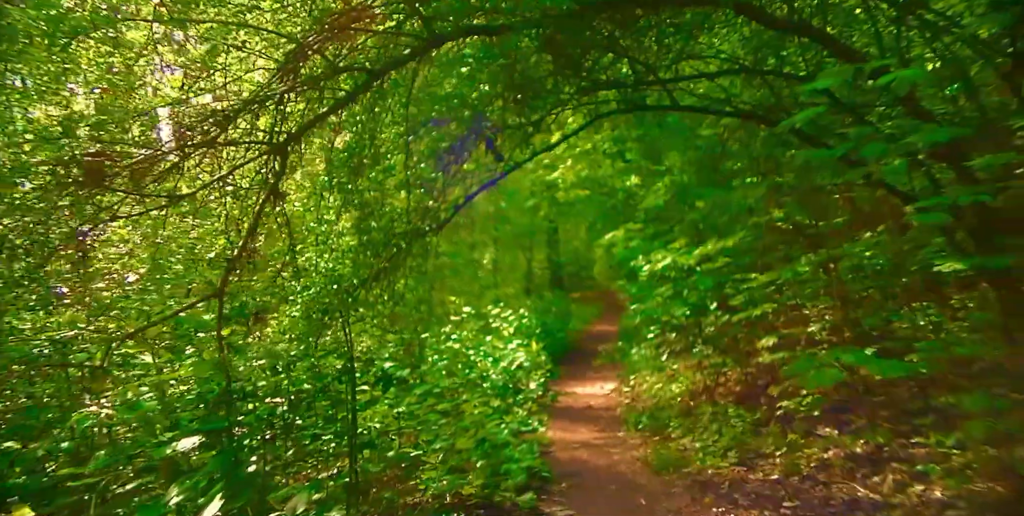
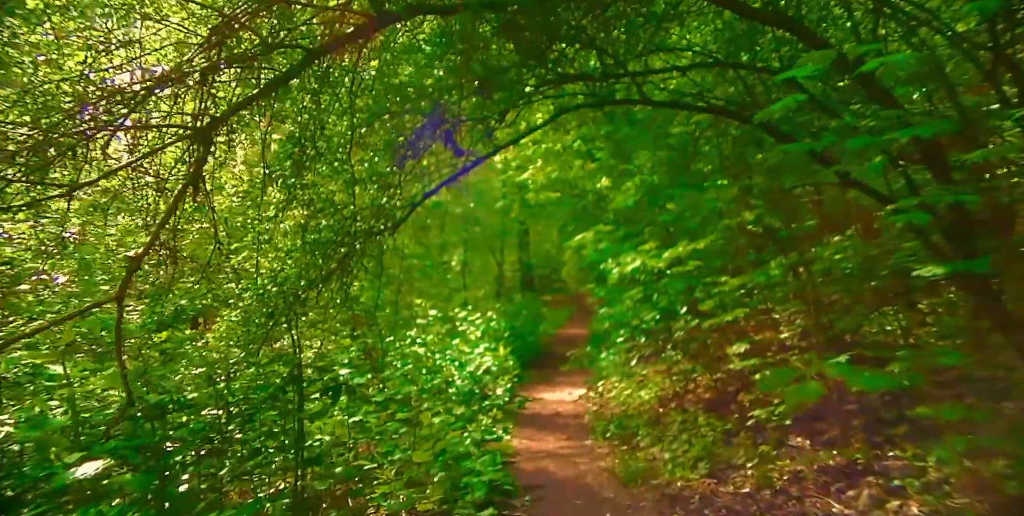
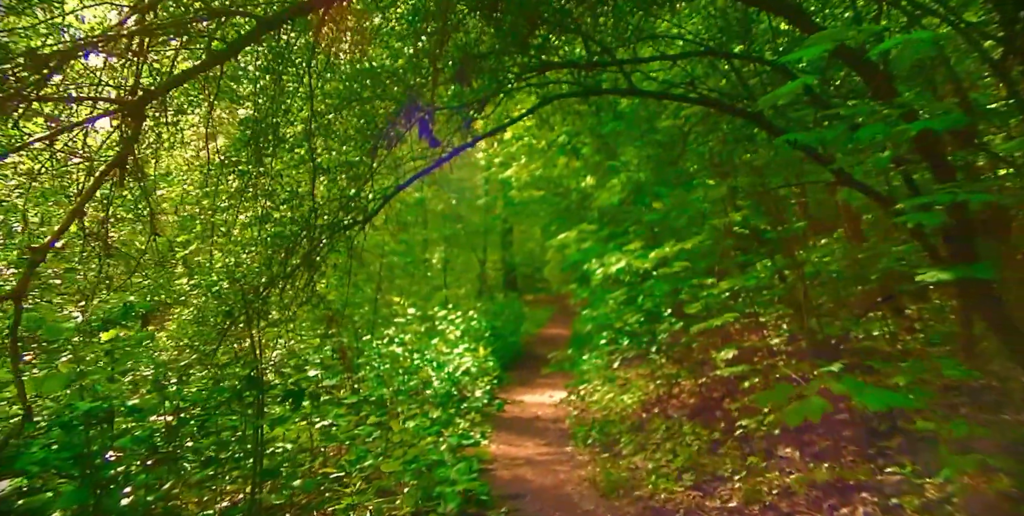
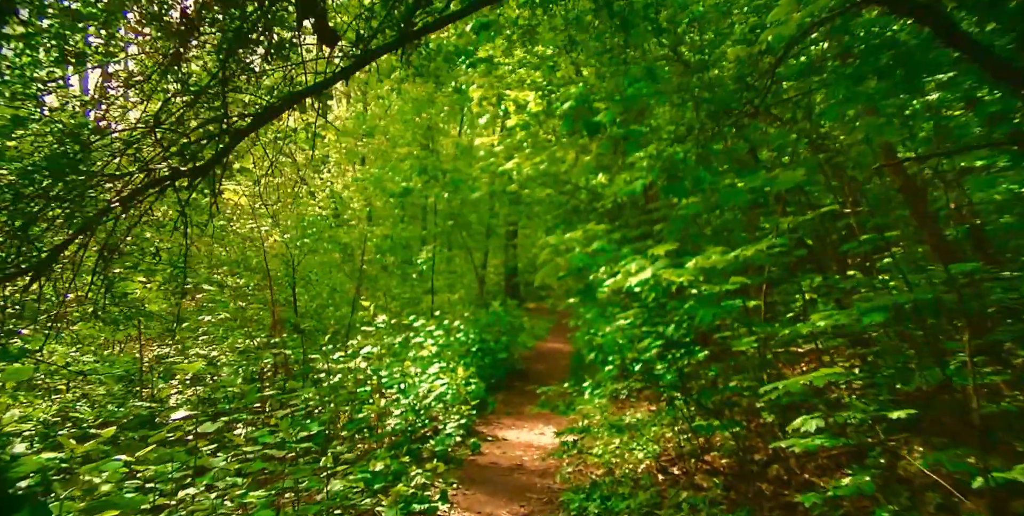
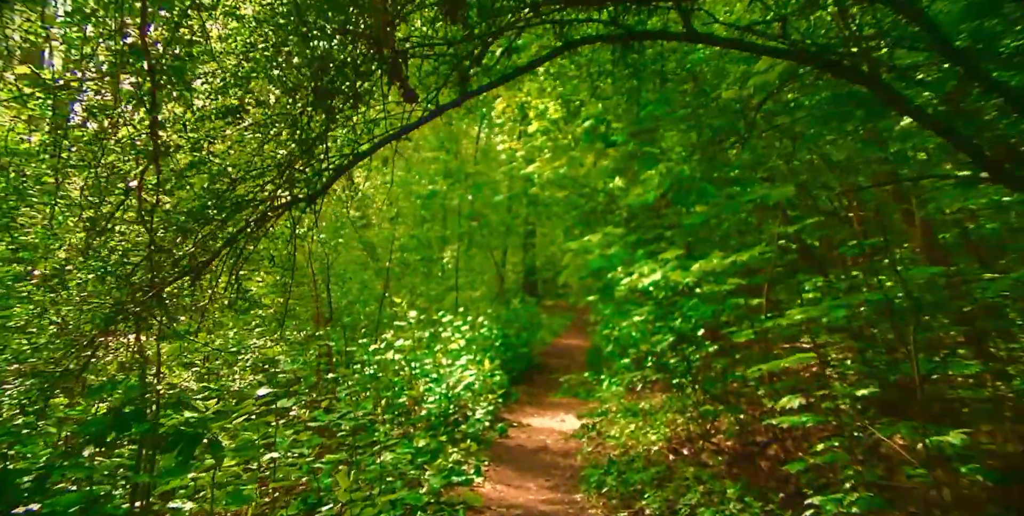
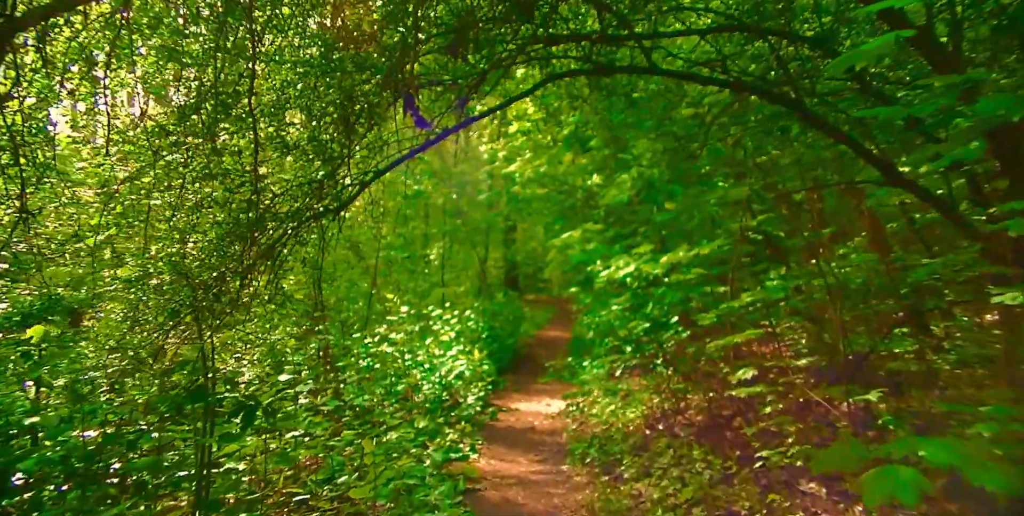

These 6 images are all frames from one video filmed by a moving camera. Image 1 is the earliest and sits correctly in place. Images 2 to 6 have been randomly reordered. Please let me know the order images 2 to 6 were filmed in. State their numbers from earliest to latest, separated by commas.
2, 3, 6, 5, 4
